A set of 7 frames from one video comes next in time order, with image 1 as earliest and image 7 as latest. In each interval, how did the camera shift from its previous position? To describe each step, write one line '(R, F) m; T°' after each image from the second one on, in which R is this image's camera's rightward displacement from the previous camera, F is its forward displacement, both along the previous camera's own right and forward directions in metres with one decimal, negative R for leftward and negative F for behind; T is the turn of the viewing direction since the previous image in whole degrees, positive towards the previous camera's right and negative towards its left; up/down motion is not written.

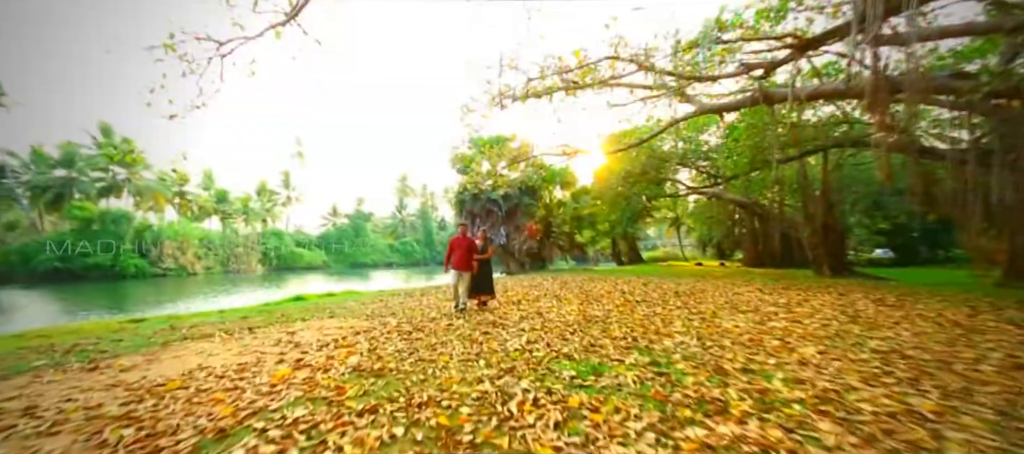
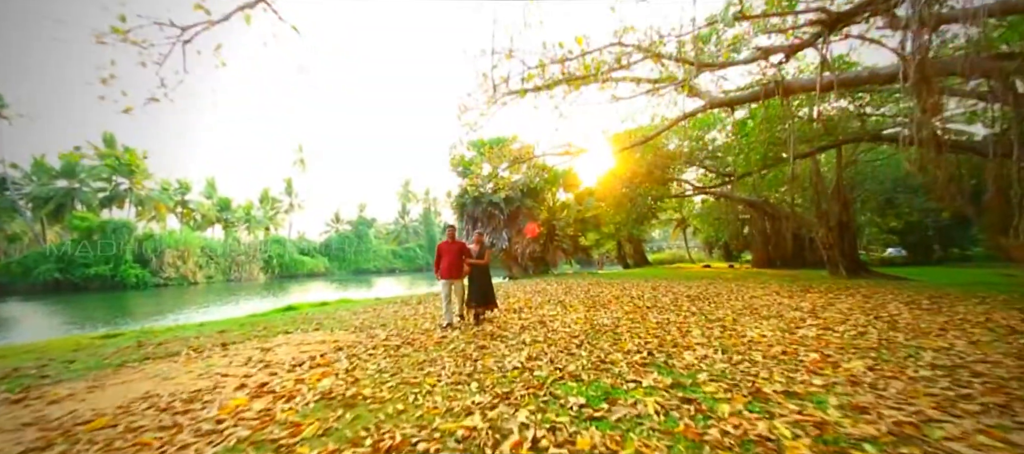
(+0.1, +0.5) m; -1°
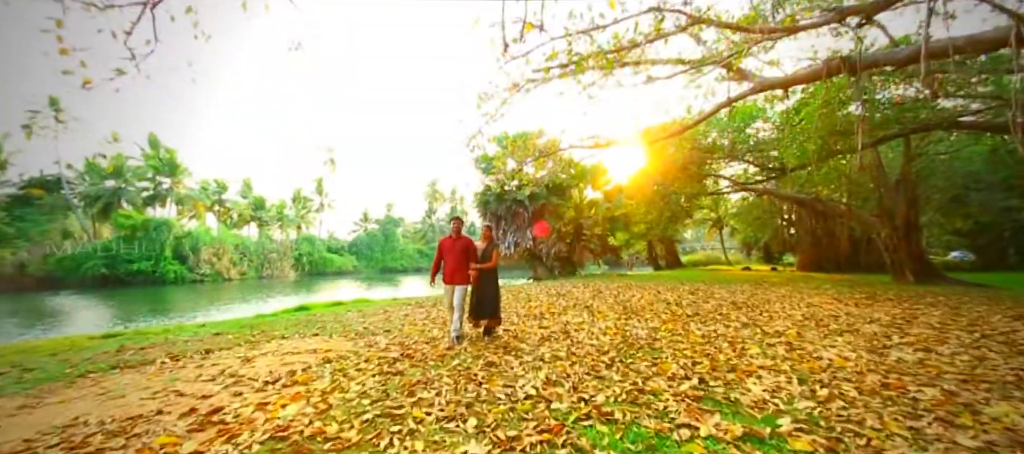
(+0.1, +0.7) m; -4°
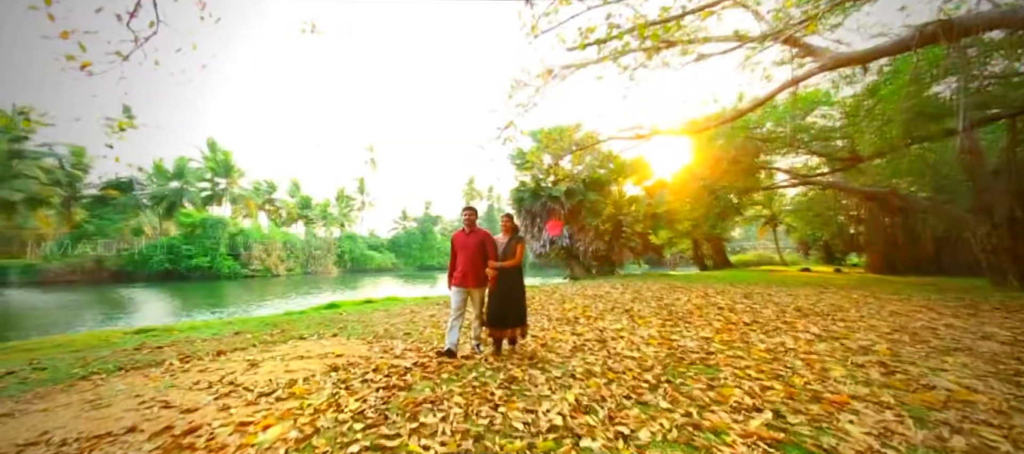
(+0.1, +0.5) m; -6°
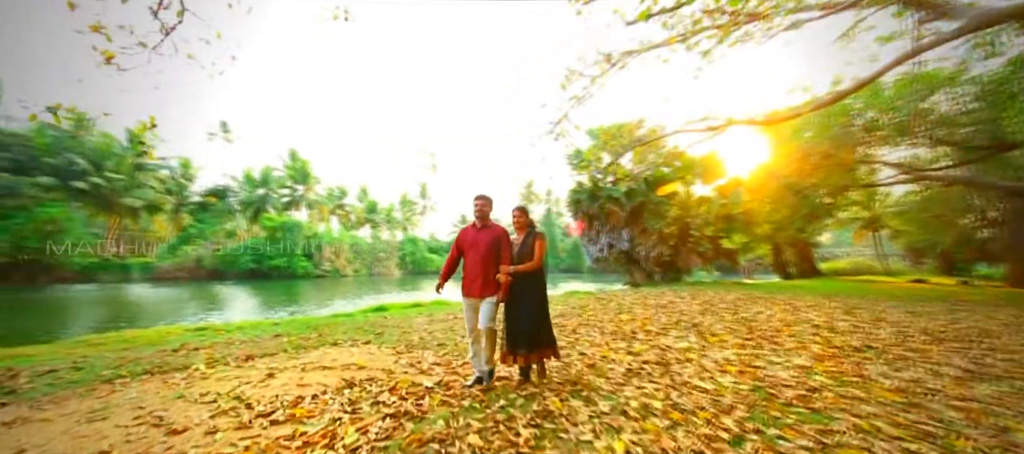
(+0.2, +0.6) m; -9°
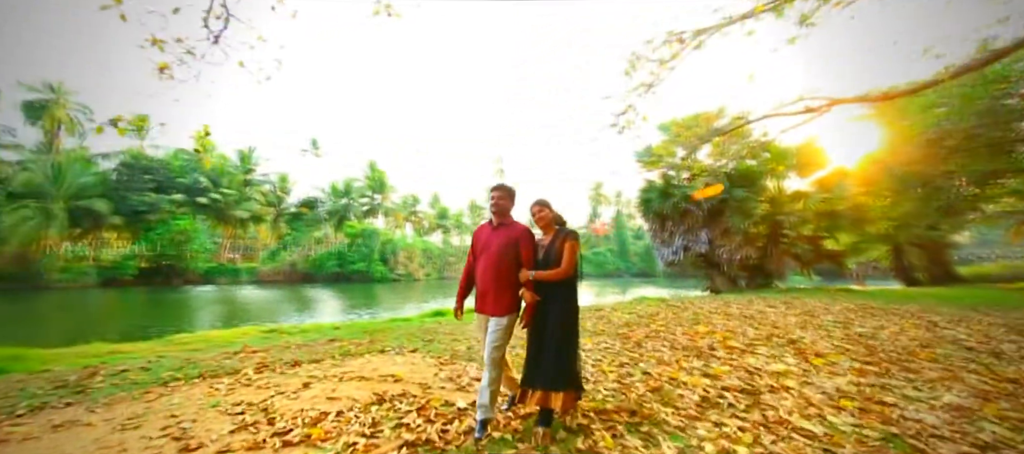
(+0.2, +0.4) m; -11°
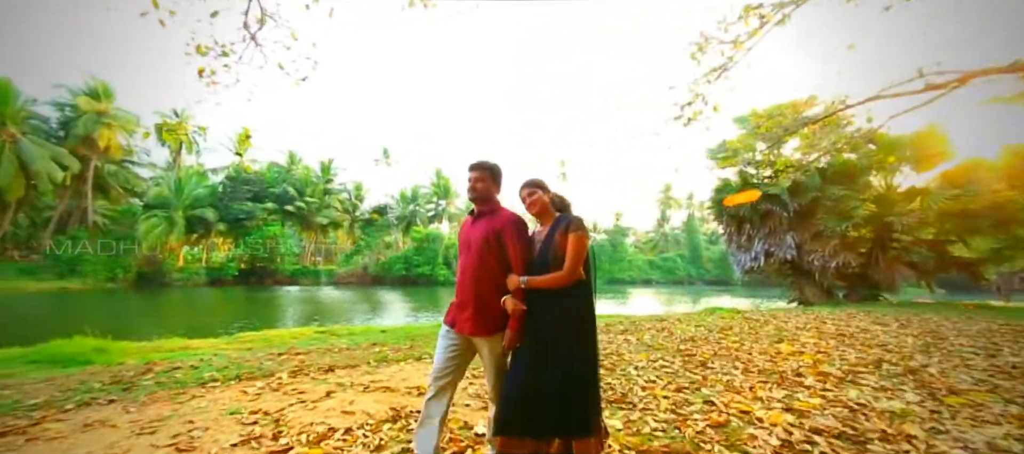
(+0.2, +0.4) m; -10°
